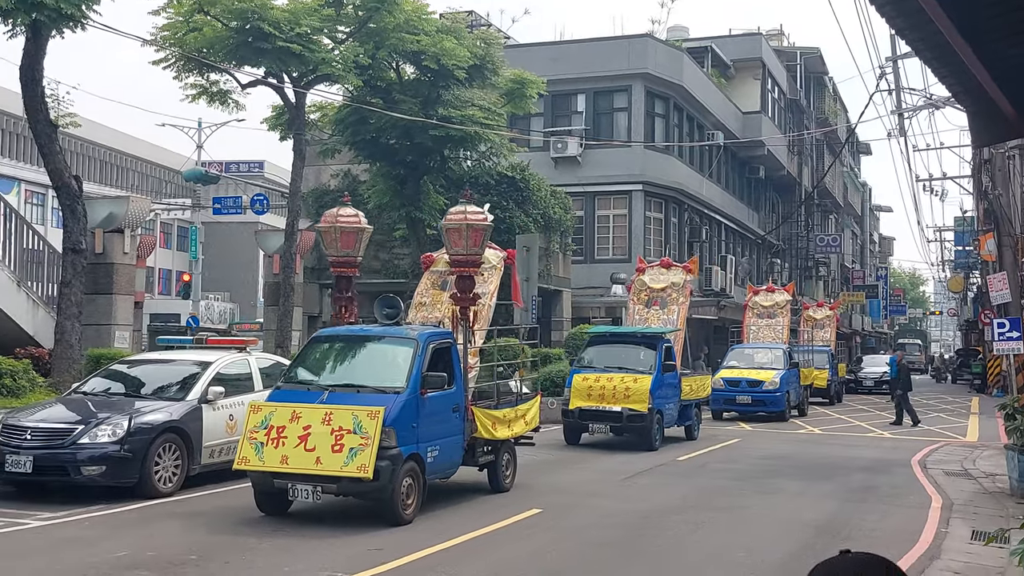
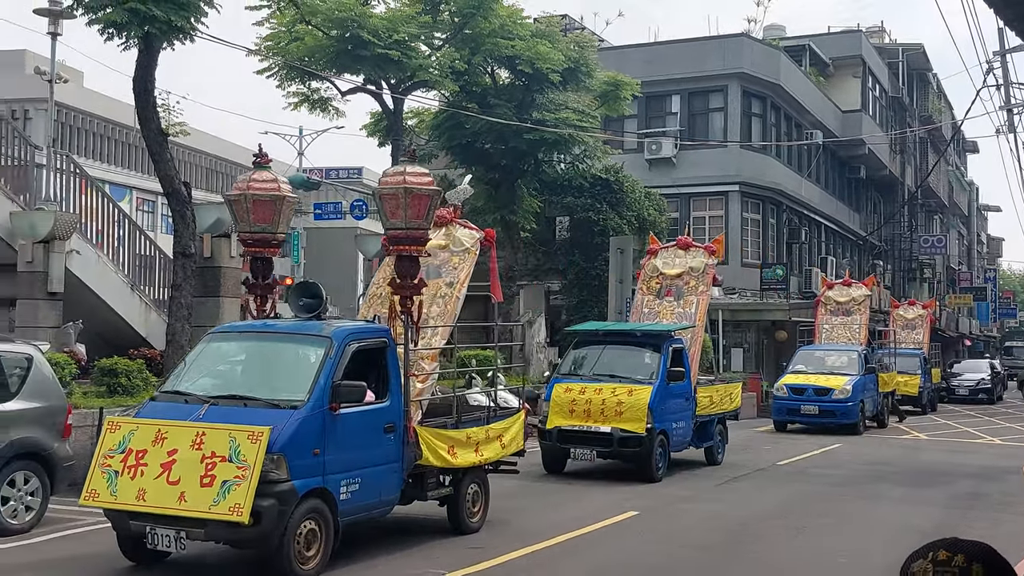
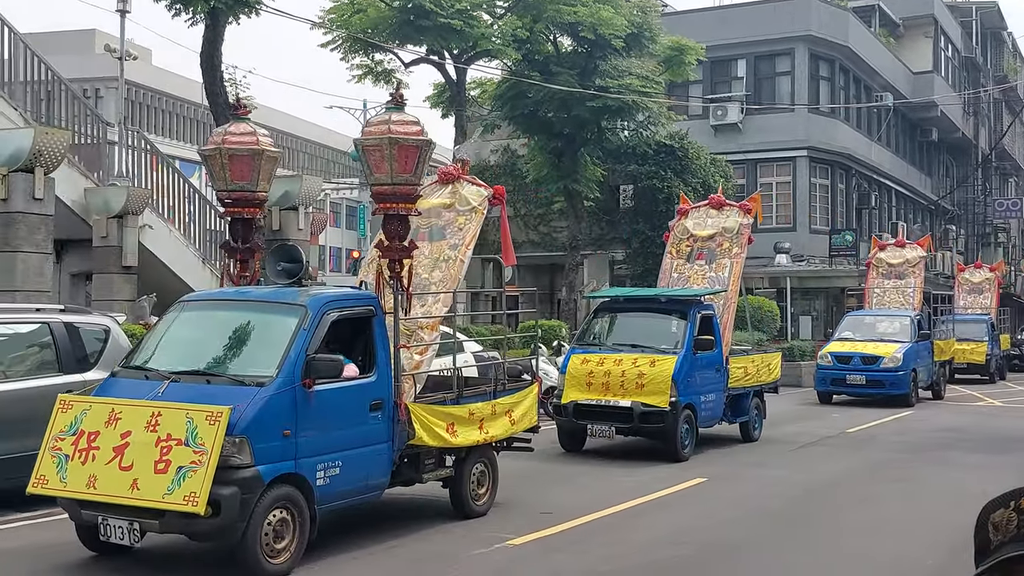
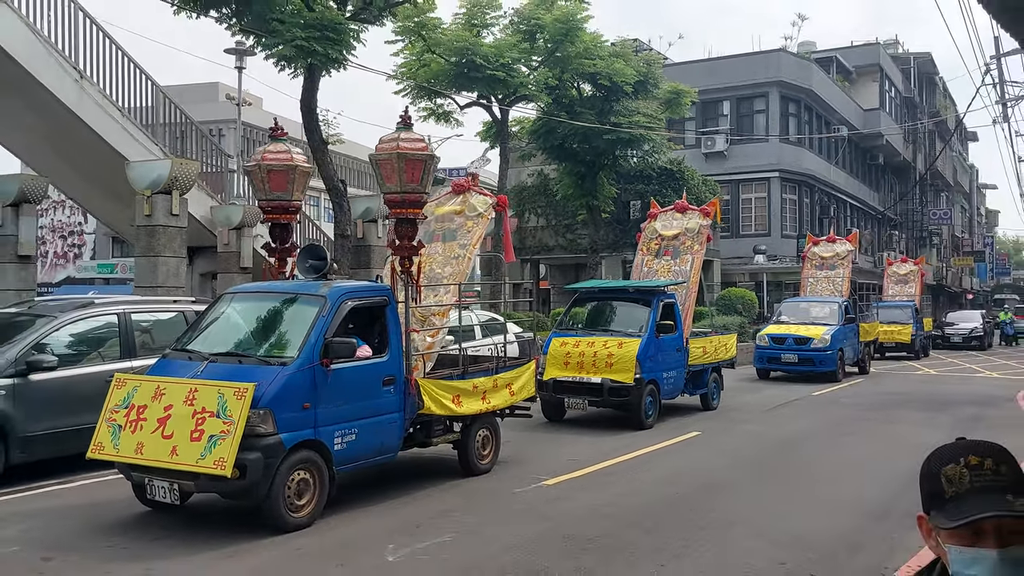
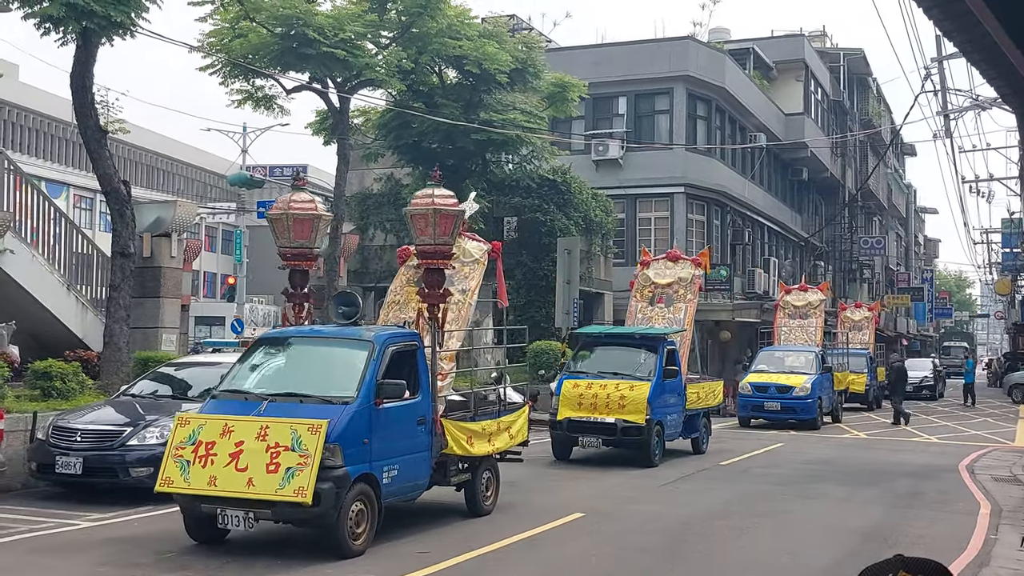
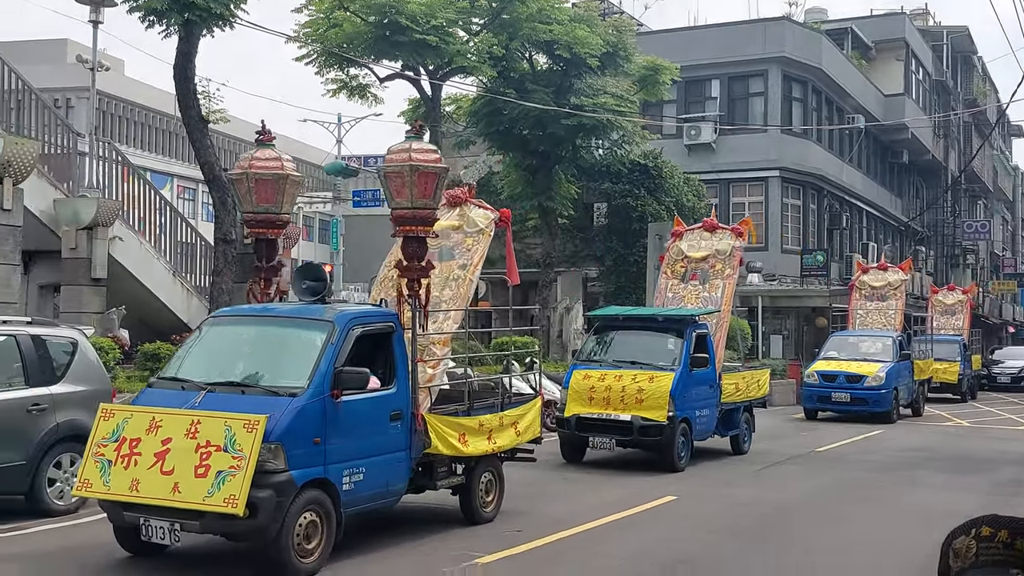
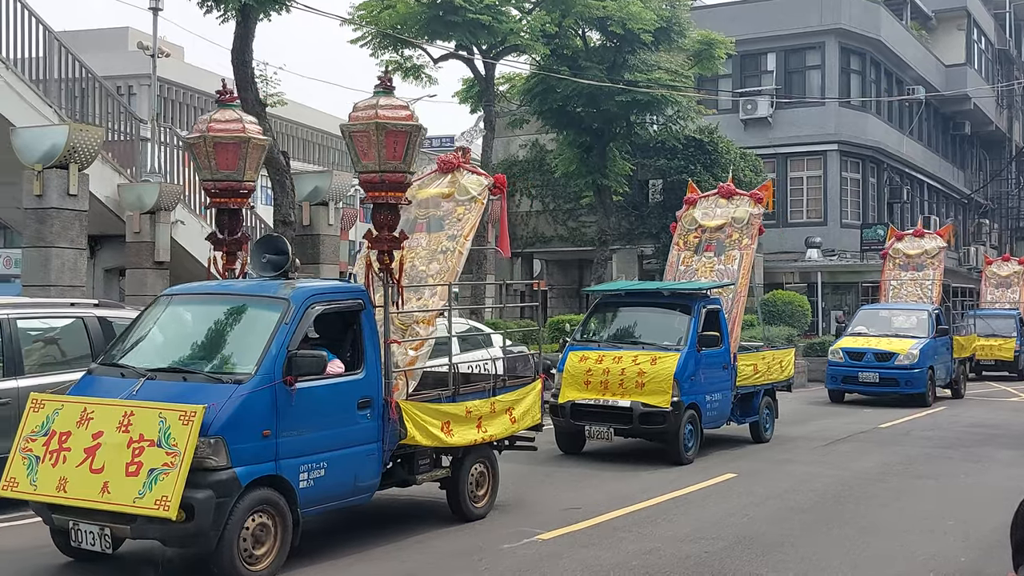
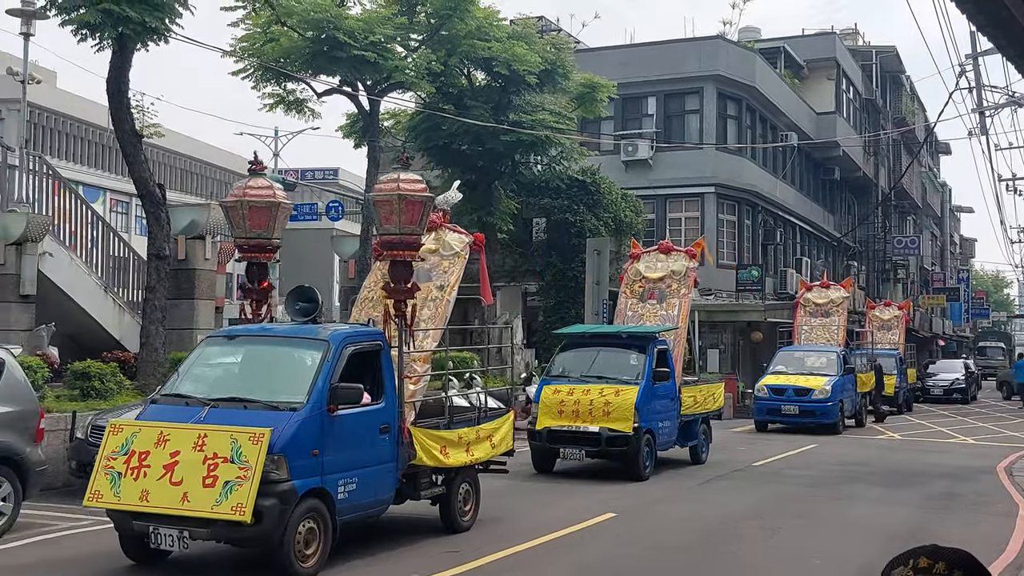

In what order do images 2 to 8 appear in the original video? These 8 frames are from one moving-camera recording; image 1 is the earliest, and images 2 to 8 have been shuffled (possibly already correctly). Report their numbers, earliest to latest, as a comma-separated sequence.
5, 8, 2, 6, 3, 7, 4
